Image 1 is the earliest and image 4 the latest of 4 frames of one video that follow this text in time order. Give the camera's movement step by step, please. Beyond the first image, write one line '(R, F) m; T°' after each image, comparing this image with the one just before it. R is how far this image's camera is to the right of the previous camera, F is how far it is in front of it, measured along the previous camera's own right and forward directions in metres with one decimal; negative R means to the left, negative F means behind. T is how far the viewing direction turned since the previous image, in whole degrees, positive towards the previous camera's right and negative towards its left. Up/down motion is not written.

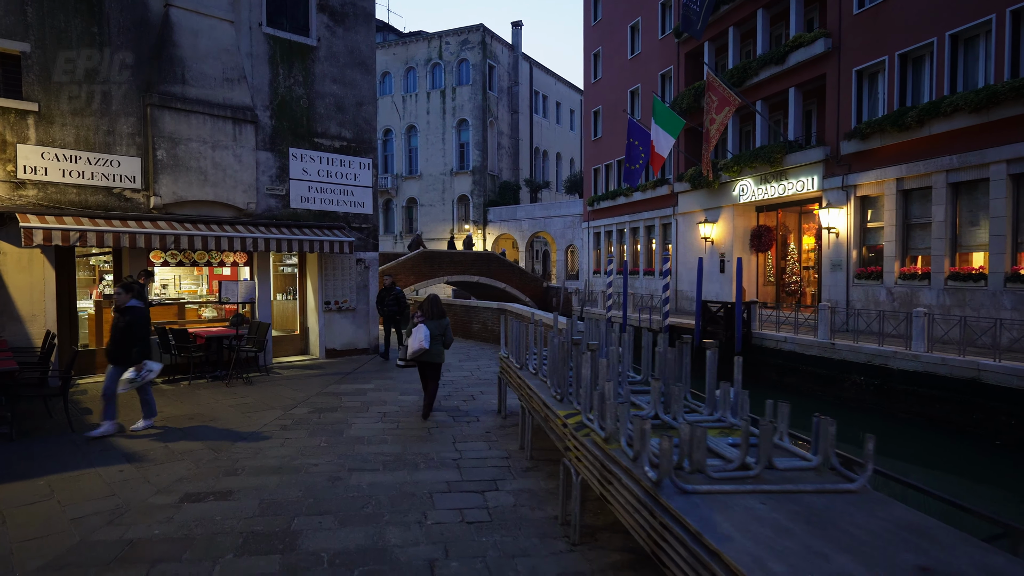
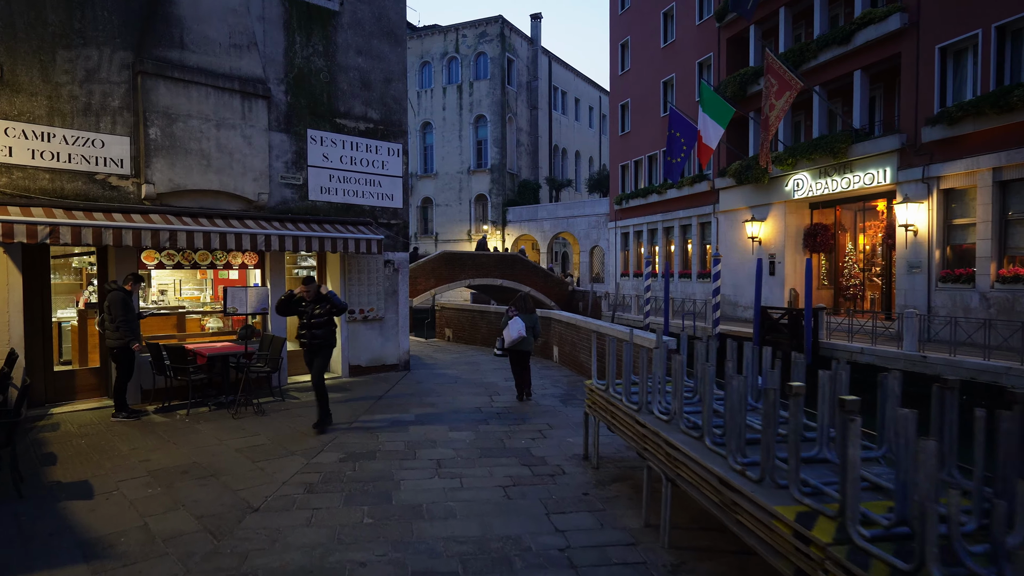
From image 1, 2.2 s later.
(-0.9, +2.0) m; -1°
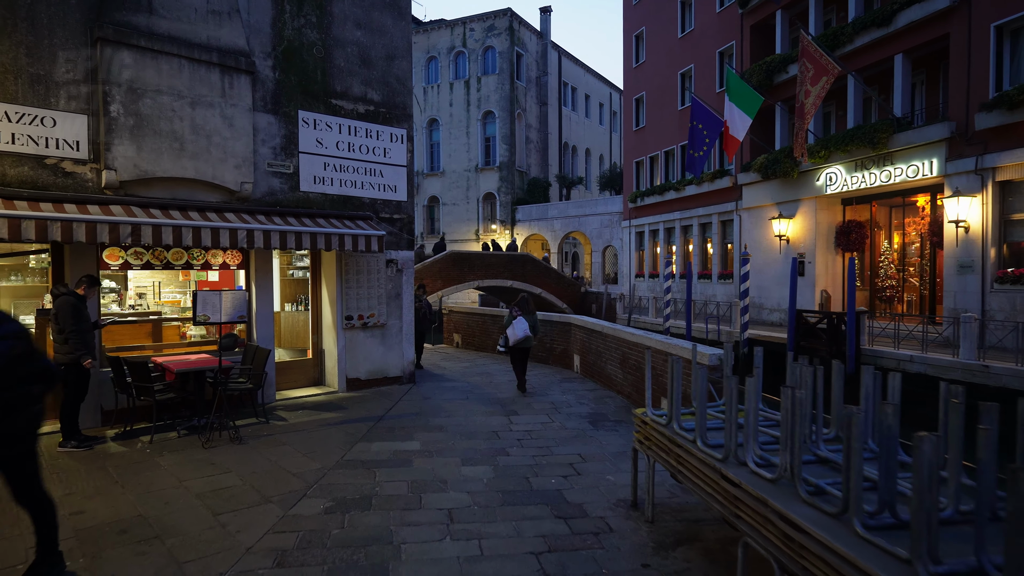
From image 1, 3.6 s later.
(-0.2, +1.4) m; -1°
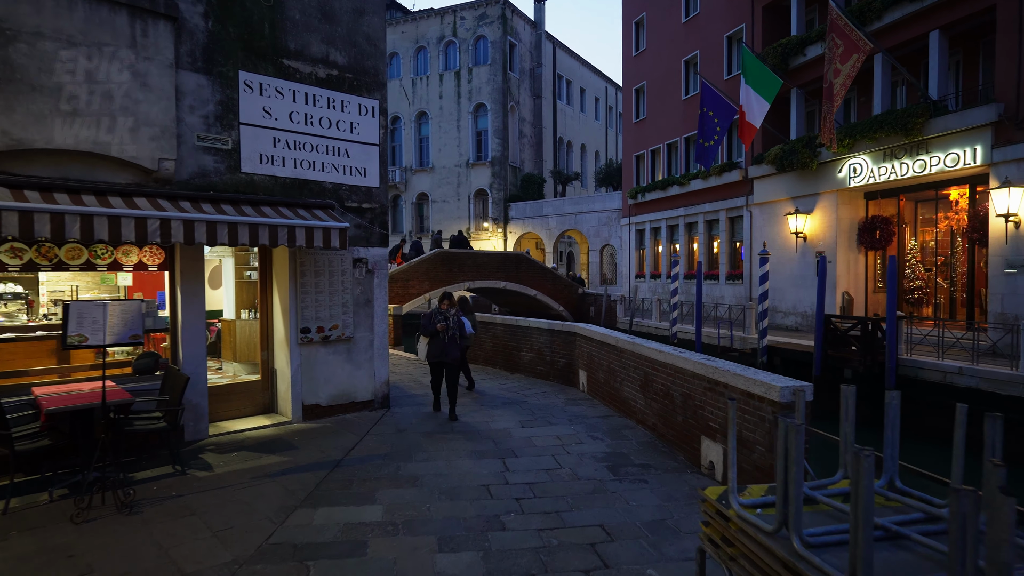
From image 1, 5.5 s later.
(0.0, +1.9) m; +1°
